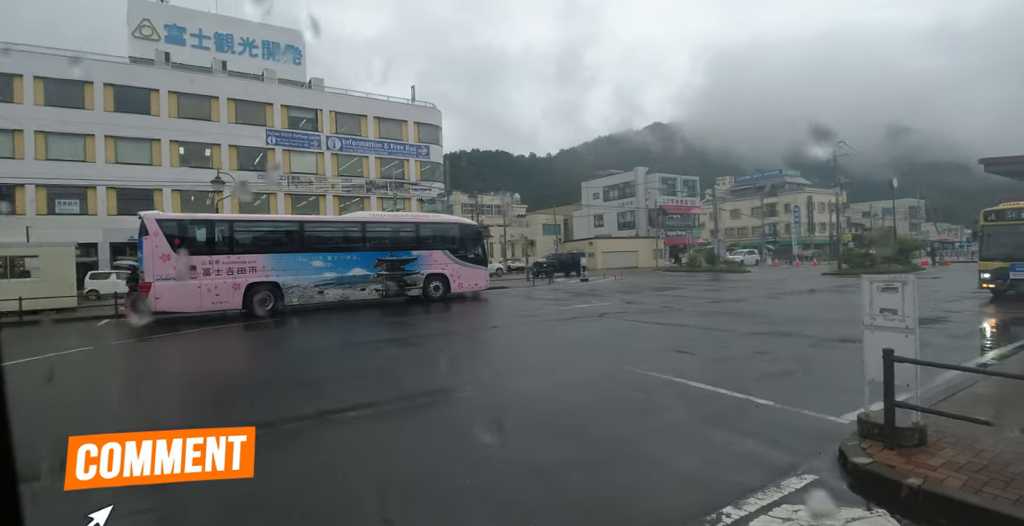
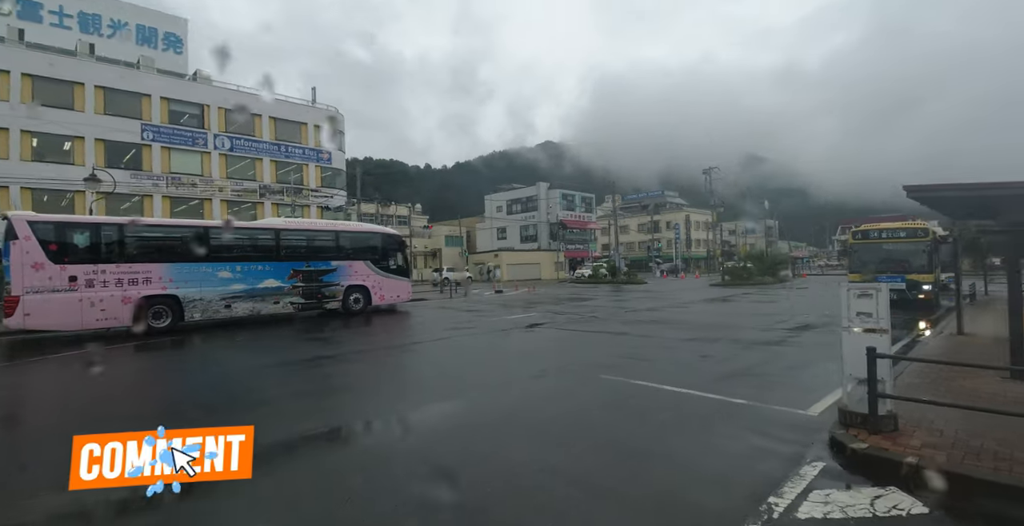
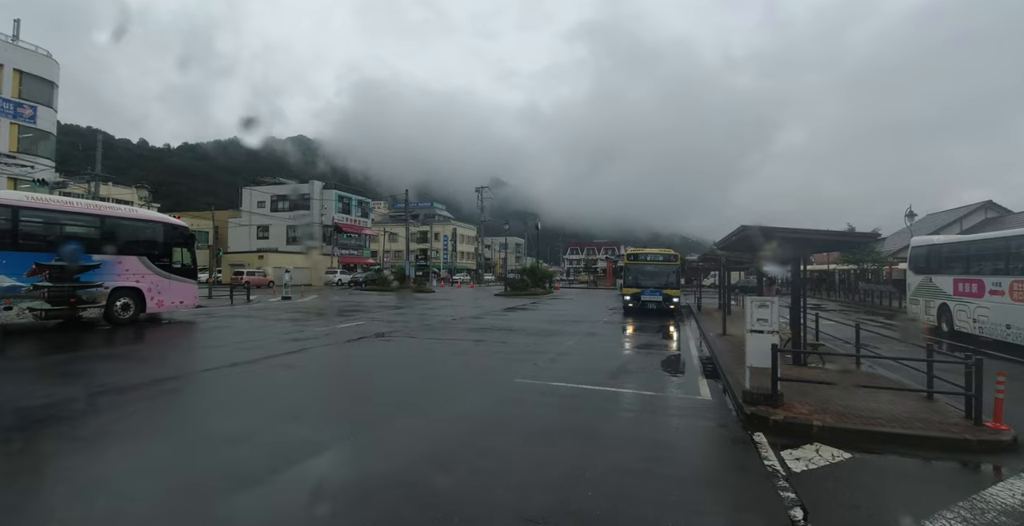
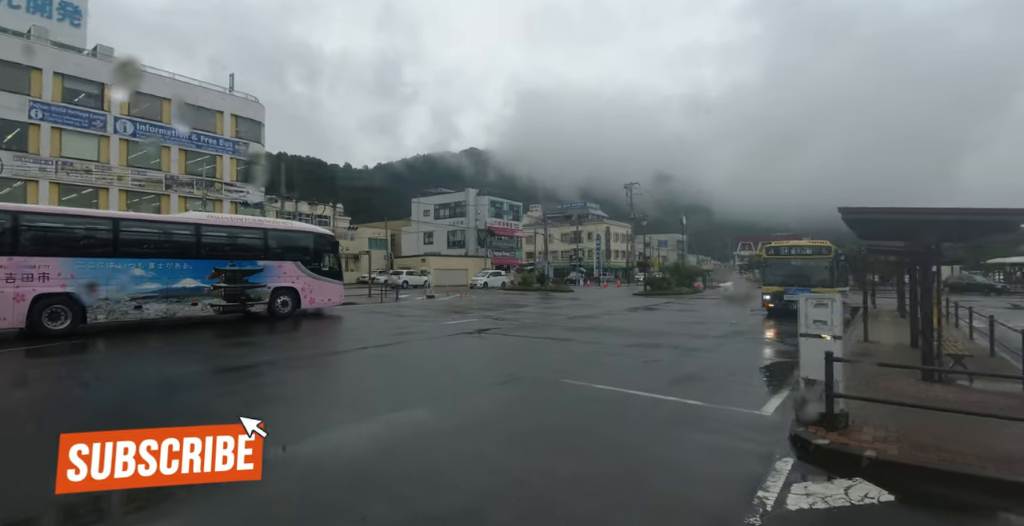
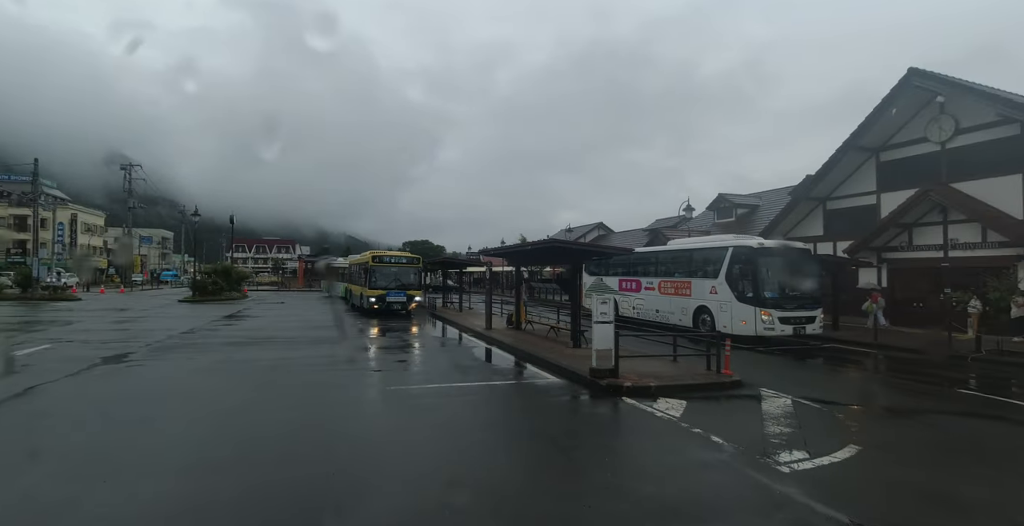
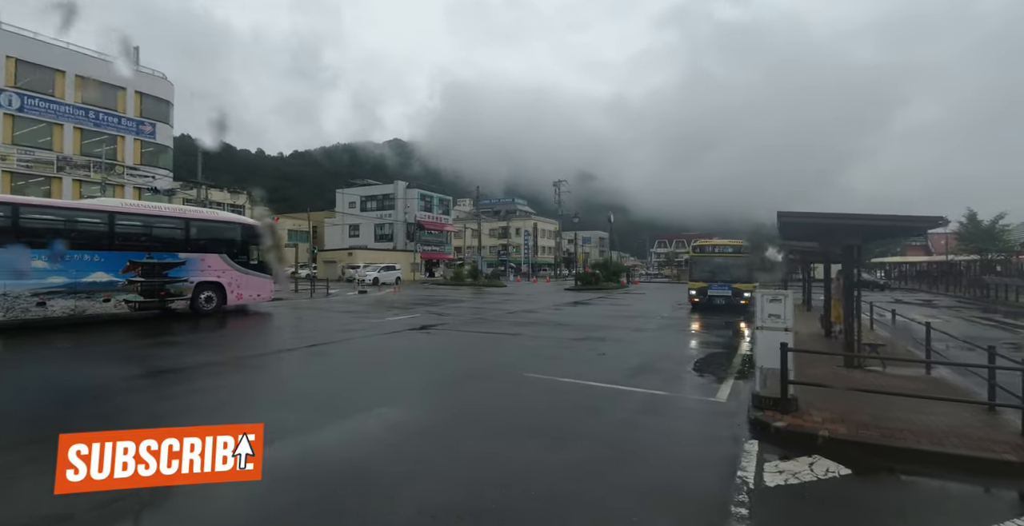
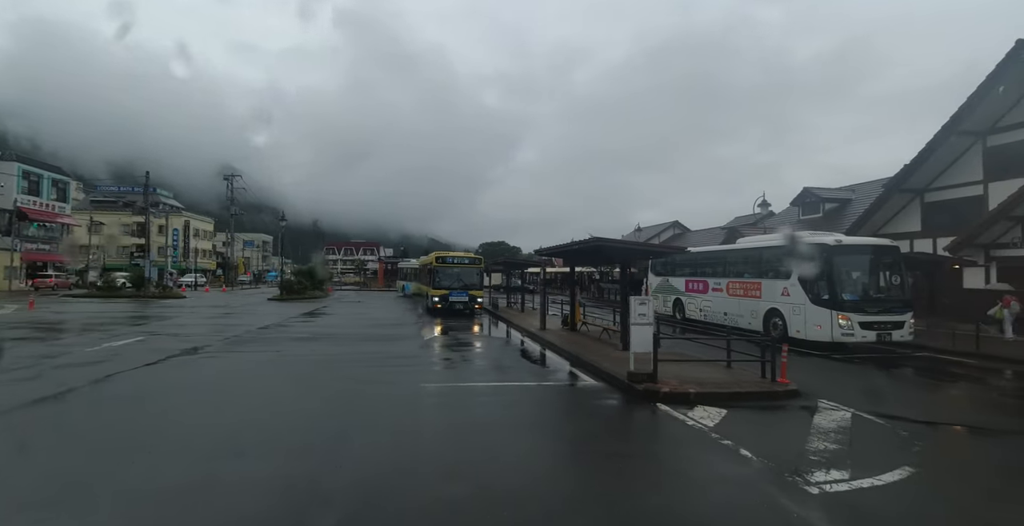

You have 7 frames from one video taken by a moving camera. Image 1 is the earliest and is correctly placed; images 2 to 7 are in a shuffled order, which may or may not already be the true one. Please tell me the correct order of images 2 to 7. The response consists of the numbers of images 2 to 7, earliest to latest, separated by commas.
2, 4, 6, 3, 7, 5
